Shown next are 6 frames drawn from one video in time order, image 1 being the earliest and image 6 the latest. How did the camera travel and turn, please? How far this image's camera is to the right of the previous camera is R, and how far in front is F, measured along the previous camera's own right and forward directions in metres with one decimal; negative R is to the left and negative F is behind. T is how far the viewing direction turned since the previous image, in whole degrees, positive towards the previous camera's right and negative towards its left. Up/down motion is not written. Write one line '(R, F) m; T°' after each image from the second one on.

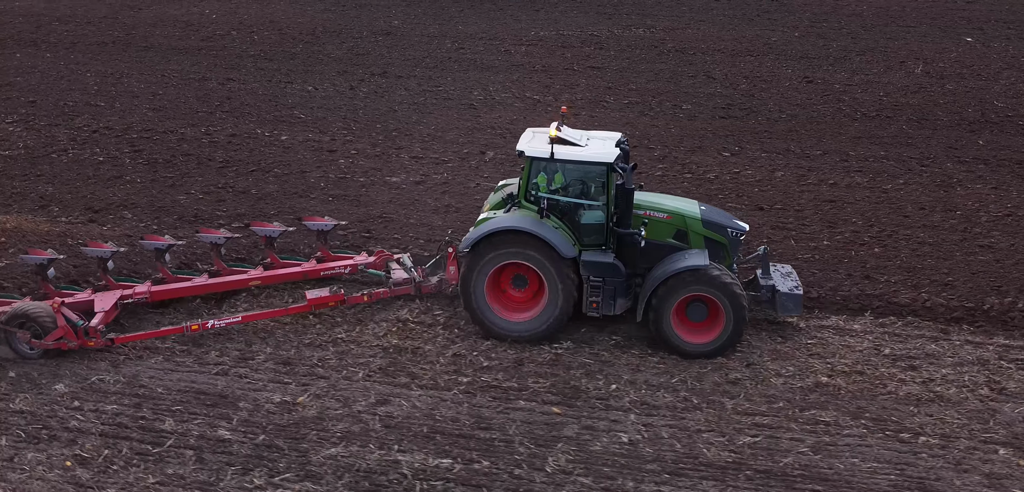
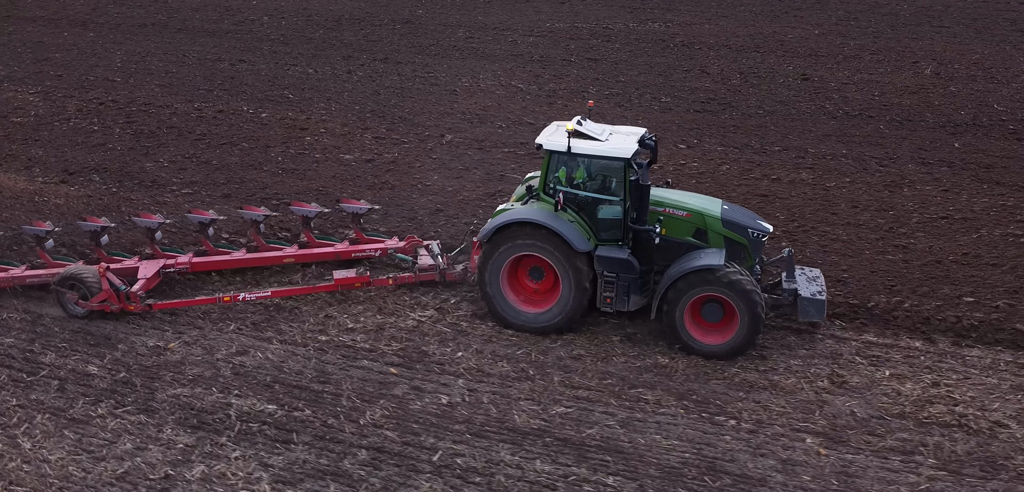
(+2.0, -0.2) m; -6°
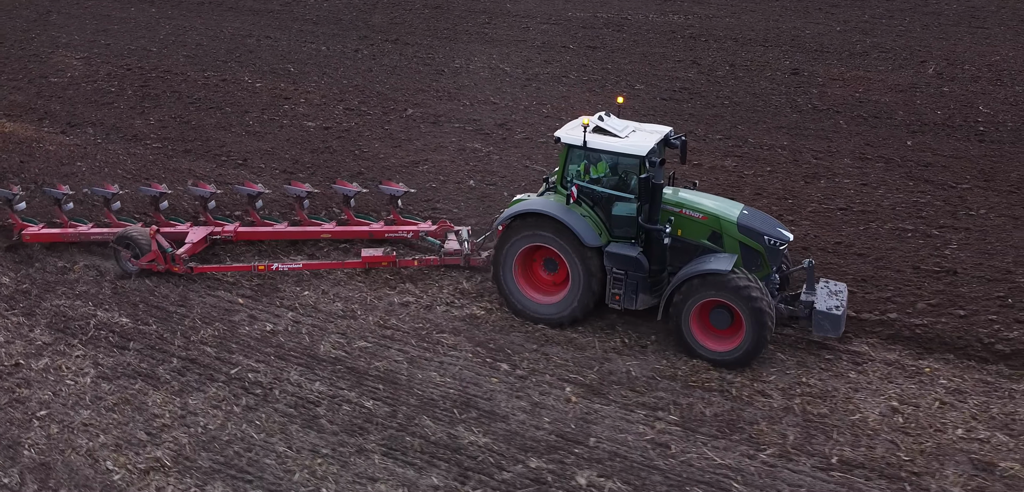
(+2.5, -0.4) m; -8°
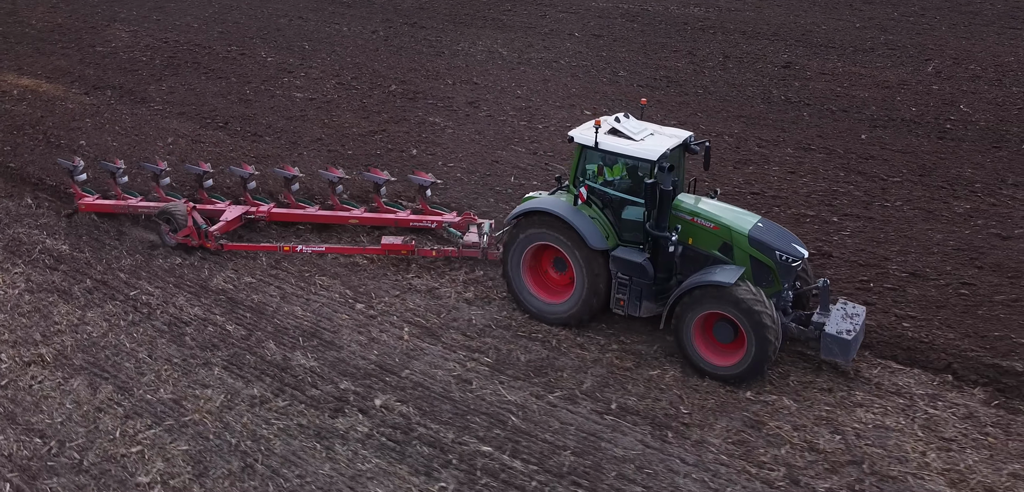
(+2.1, -0.5) m; -7°
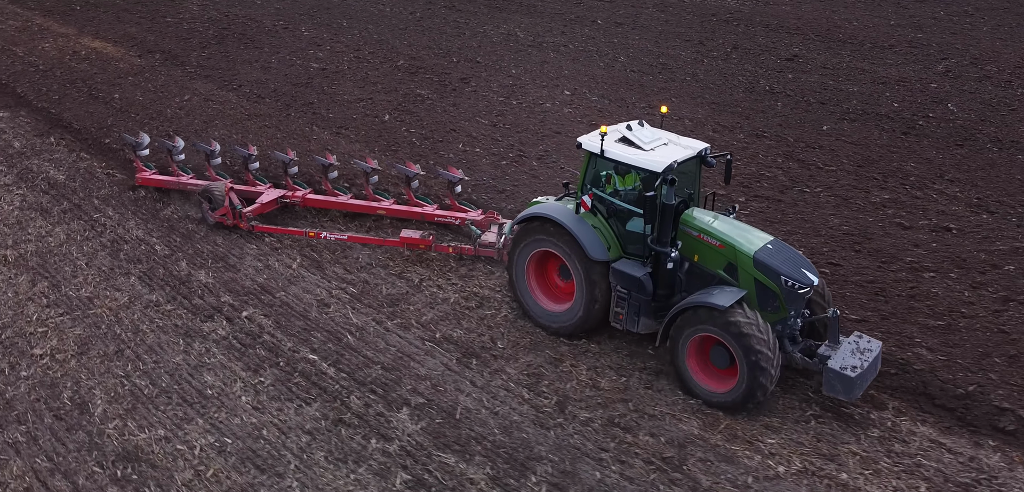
(+2.3, -0.6) m; -8°
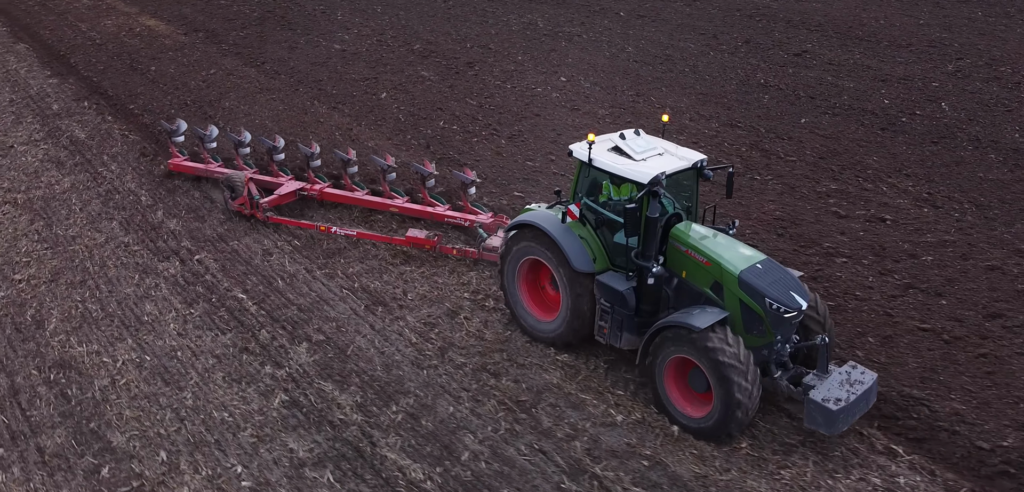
(+1.6, -0.5) m; -6°
